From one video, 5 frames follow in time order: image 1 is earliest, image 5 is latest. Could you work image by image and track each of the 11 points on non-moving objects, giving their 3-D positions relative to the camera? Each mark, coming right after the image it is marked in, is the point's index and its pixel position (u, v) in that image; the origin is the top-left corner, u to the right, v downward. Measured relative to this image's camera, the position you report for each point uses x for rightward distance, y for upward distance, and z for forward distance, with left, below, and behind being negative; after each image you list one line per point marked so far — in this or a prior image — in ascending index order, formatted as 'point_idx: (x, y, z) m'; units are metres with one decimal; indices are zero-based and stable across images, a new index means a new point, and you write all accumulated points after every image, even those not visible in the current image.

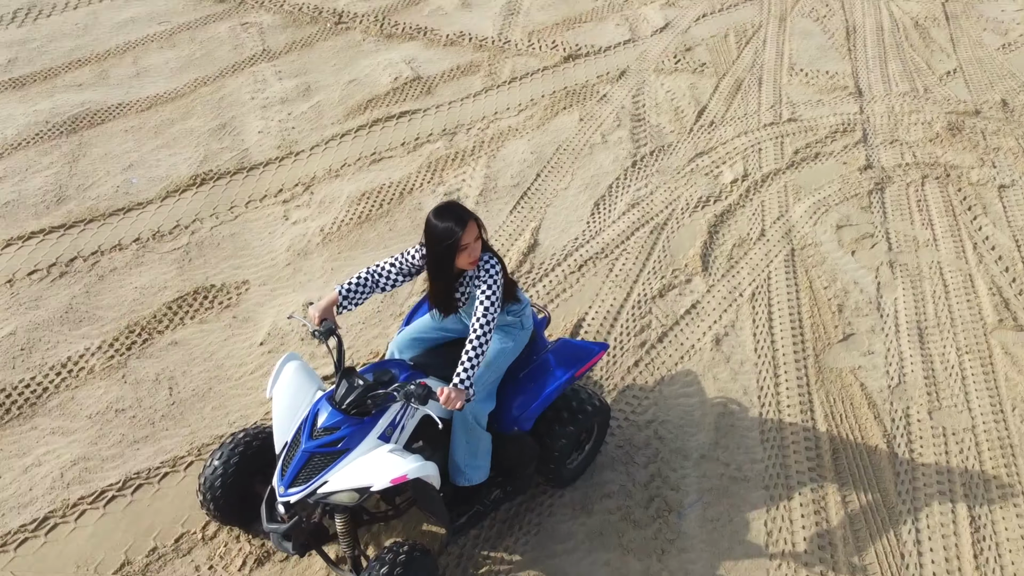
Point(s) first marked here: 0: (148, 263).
0: (-1.8, +0.1, +4.0) m
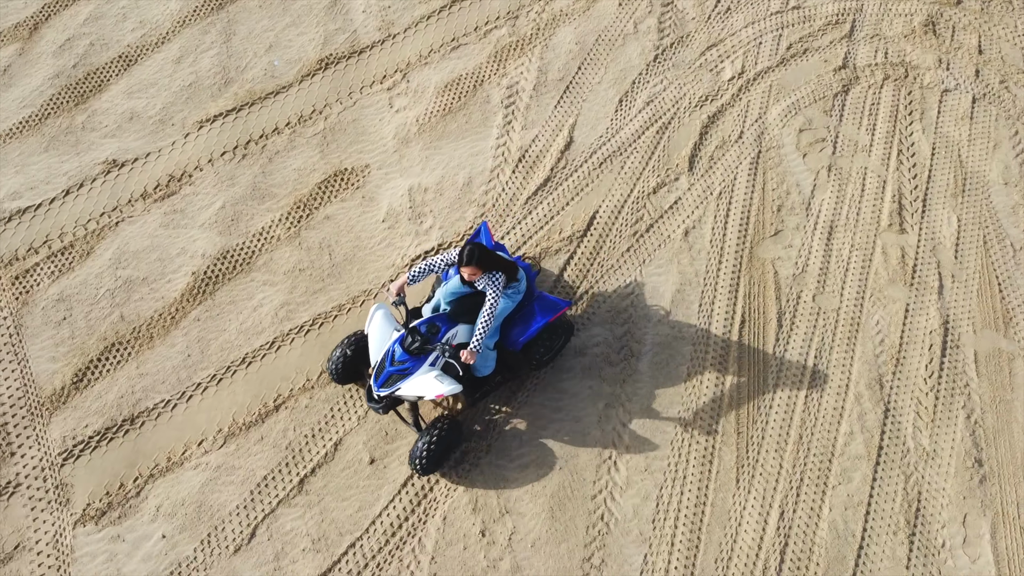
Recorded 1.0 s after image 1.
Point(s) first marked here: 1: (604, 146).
0: (-1.5, +1.0, +5.8) m
1: (+0.7, +1.0, +5.8) m
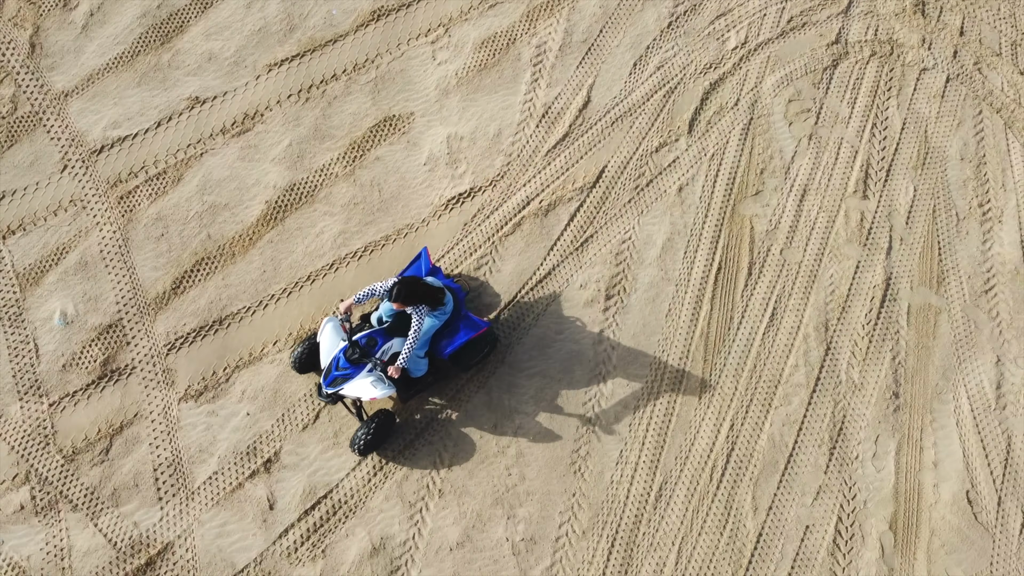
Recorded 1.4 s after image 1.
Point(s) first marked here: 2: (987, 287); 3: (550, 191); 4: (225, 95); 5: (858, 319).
0: (-1.3, +1.6, +6.7) m
1: (+0.9, +1.5, +6.7) m
2: (+3.8, 0.0, +6.4) m
3: (+0.3, +0.8, +6.5) m
4: (-2.4, +1.6, +6.7) m
5: (+2.7, -0.2, +6.4) m
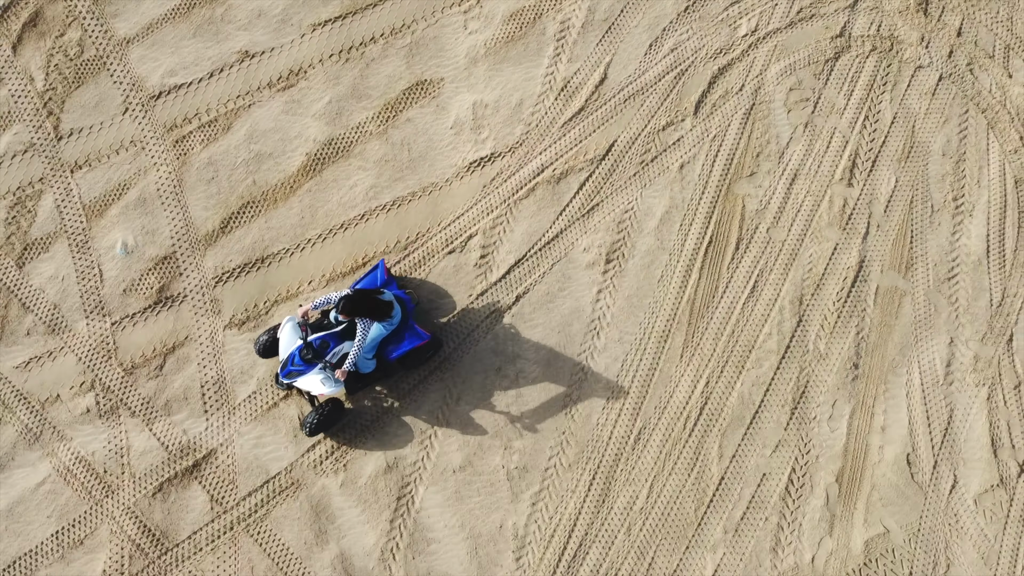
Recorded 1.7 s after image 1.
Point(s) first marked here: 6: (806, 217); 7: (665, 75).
0: (-1.1, +2.1, +7.3) m
1: (+1.1, +1.8, +7.3) m
2: (+3.8, +0.1, +7.1) m
3: (+0.5, +1.1, +7.2) m
4: (-2.1, +2.1, +7.3) m
5: (+2.8, -0.1, +7.1) m
6: (+2.6, +0.6, +7.2) m
7: (+1.4, +1.9, +7.3) m
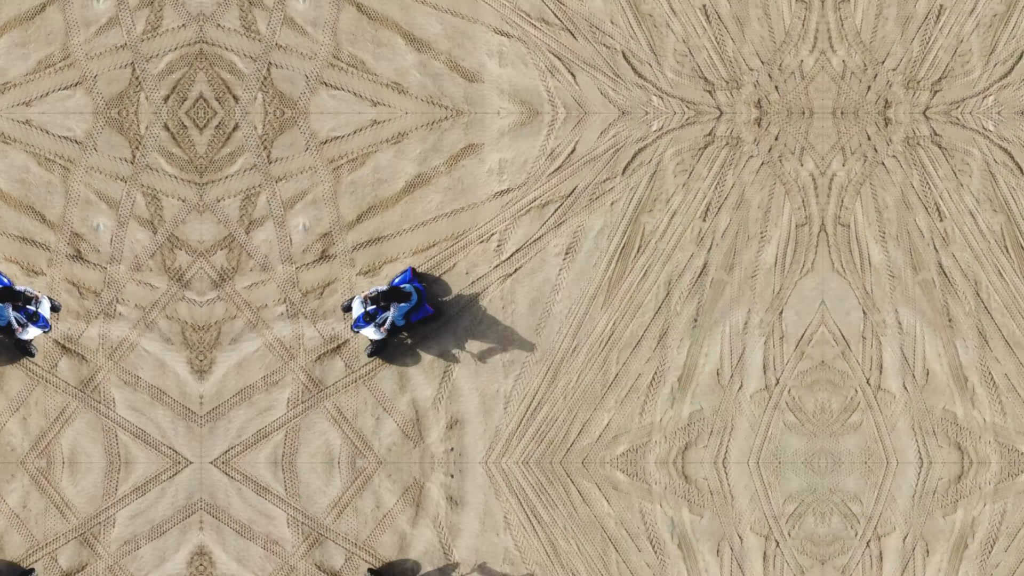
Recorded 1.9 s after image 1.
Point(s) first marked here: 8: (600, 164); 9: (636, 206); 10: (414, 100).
0: (-0.9, +2.5, +13.0) m
1: (+1.2, +2.1, +13.1) m
2: (+3.9, +0.2, +13.1) m
3: (+0.6, +1.5, +13.0) m
4: (-2.0, +2.7, +12.9) m
5: (+2.8, +0.1, +13.0) m
6: (+2.7, +0.8, +13.1) m
7: (+1.5, +2.2, +13.1) m
8: (+1.4, +2.0, +13.1) m
9: (+2.0, +1.3, +13.1) m
10: (-1.5, +3.0, +13.0) m
